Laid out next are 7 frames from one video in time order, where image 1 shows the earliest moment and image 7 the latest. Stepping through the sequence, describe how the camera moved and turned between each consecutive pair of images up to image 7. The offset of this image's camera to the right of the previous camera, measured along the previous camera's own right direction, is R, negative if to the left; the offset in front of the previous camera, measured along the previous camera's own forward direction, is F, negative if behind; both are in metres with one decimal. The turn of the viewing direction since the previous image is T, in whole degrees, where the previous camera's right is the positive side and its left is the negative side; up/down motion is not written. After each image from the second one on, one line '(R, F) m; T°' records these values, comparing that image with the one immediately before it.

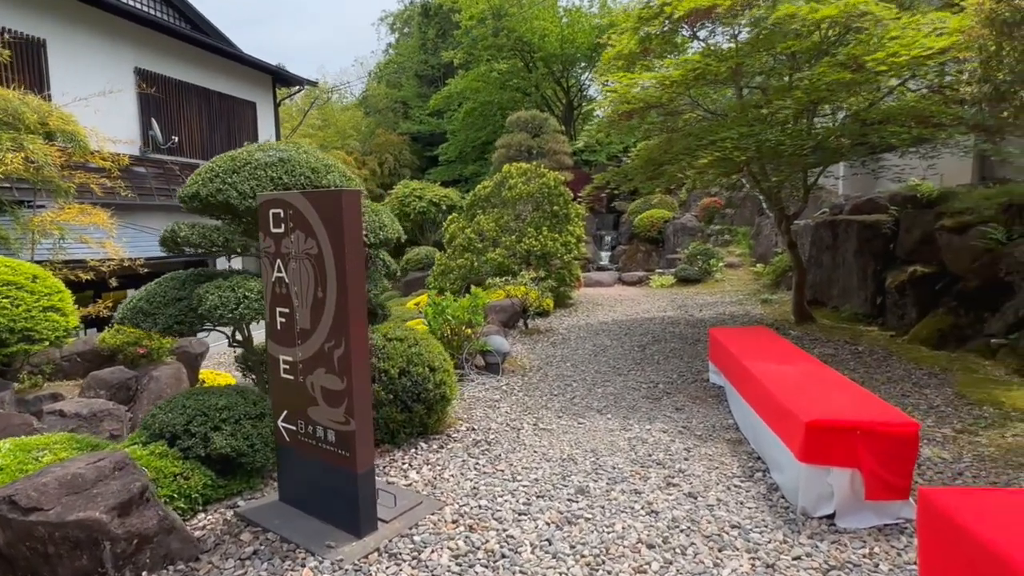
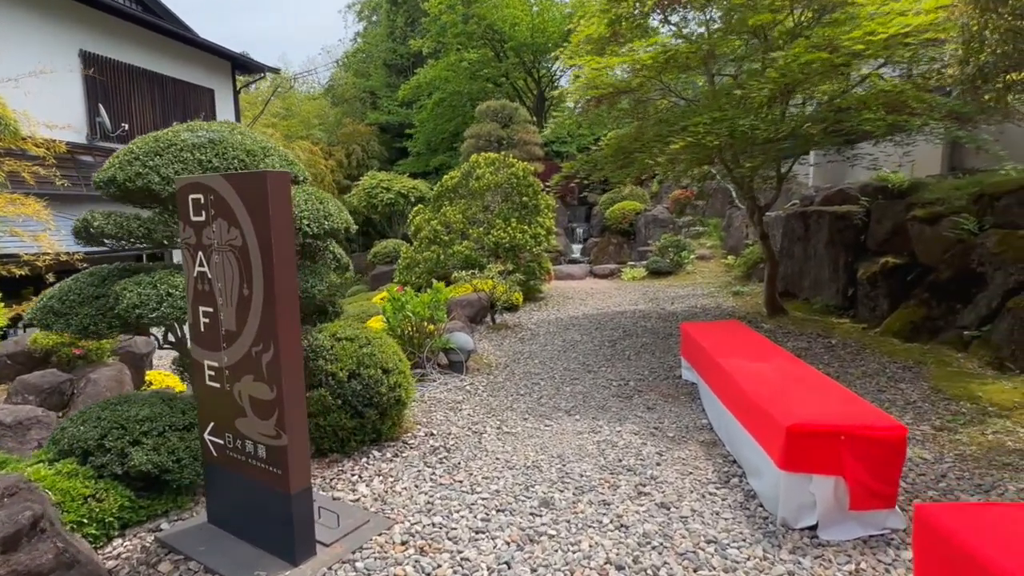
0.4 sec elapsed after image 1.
(+0.1, +0.2) m; +3°
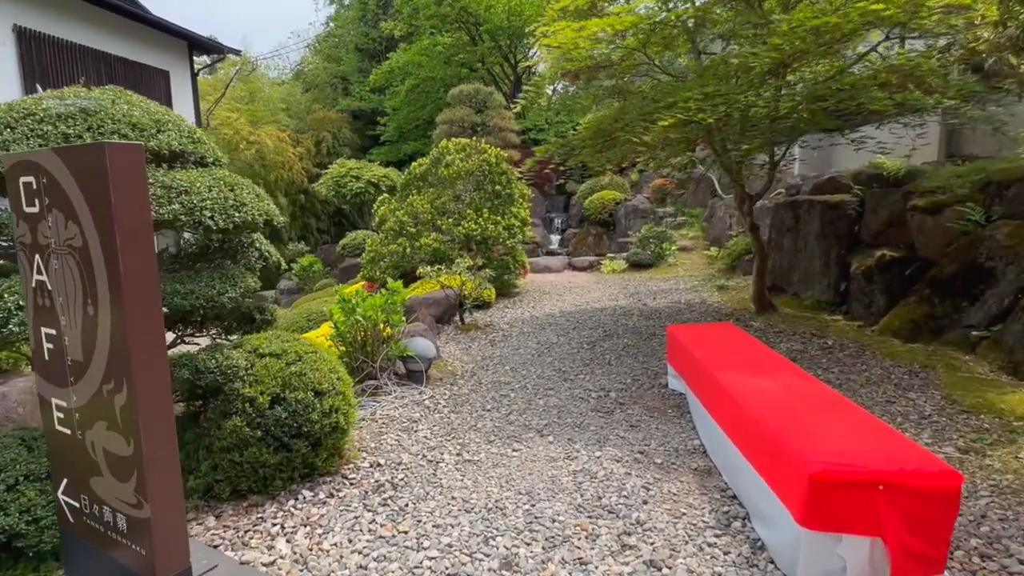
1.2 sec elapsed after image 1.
(+0.1, +0.5) m; +2°
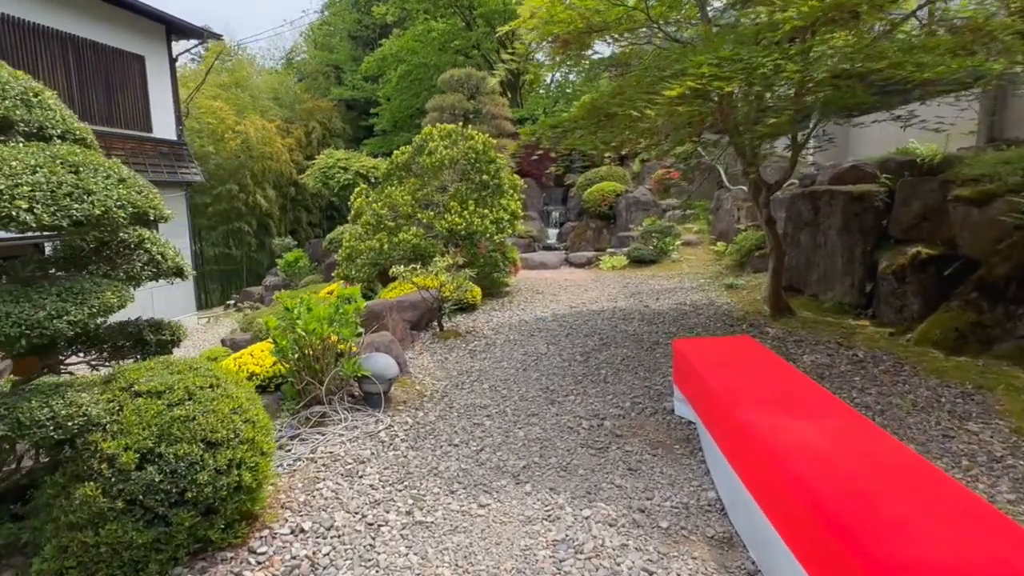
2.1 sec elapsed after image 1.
(+0.2, +0.7) m; 0°
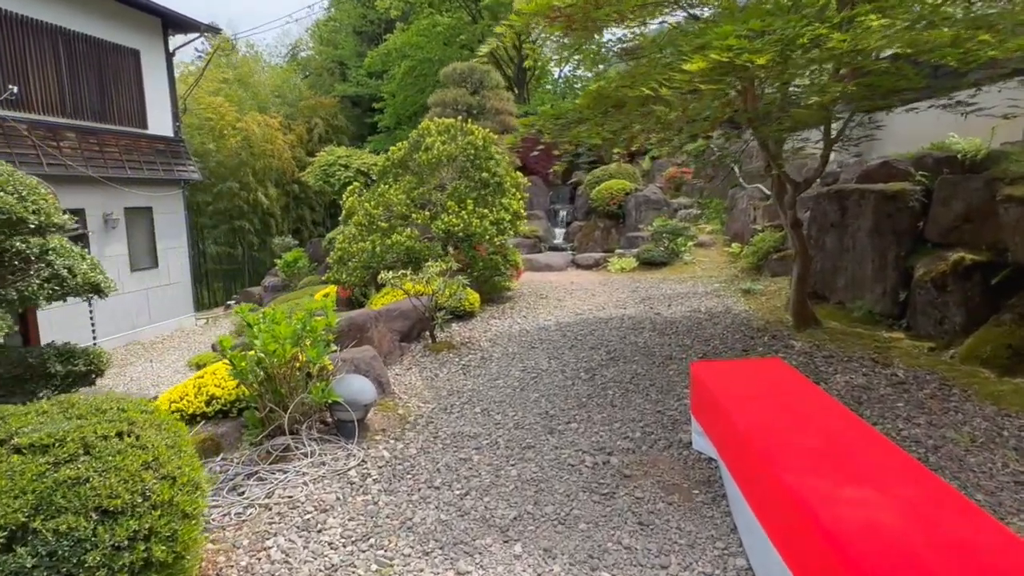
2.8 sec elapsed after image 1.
(+0.1, +0.4) m; -1°
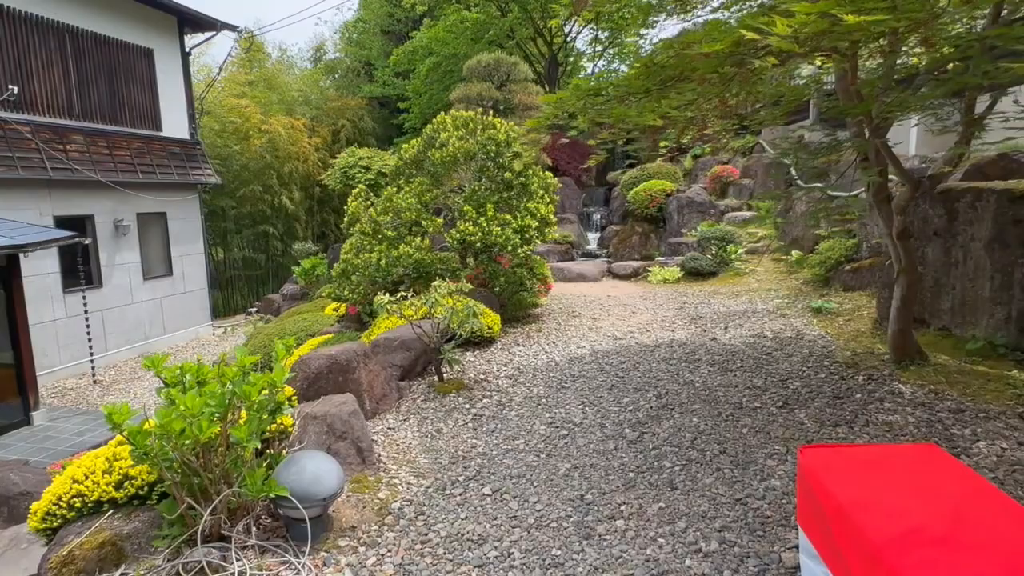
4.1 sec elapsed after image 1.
(0.0, +0.9) m; -3°
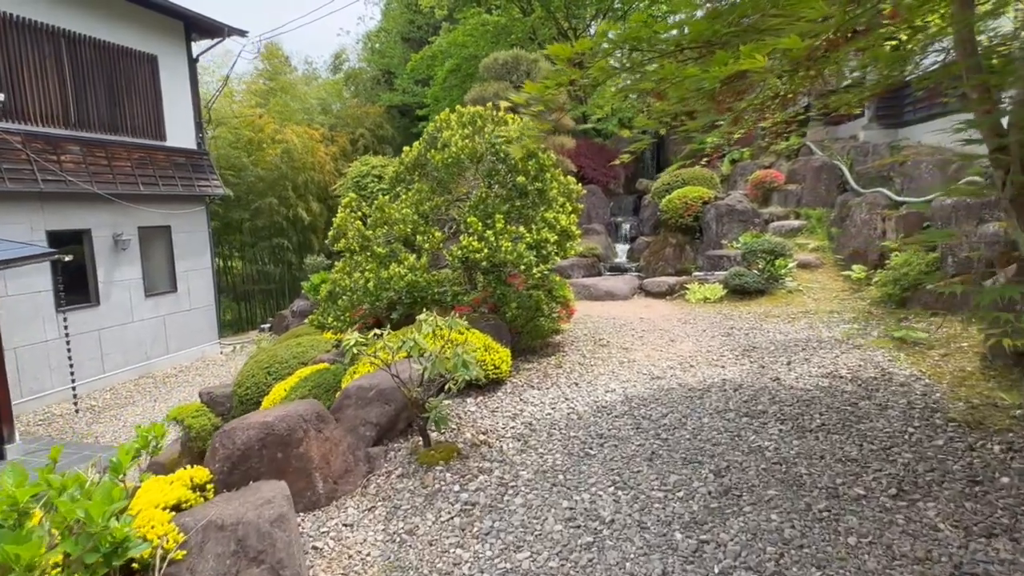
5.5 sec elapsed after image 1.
(+0.1, +0.9) m; -3°
